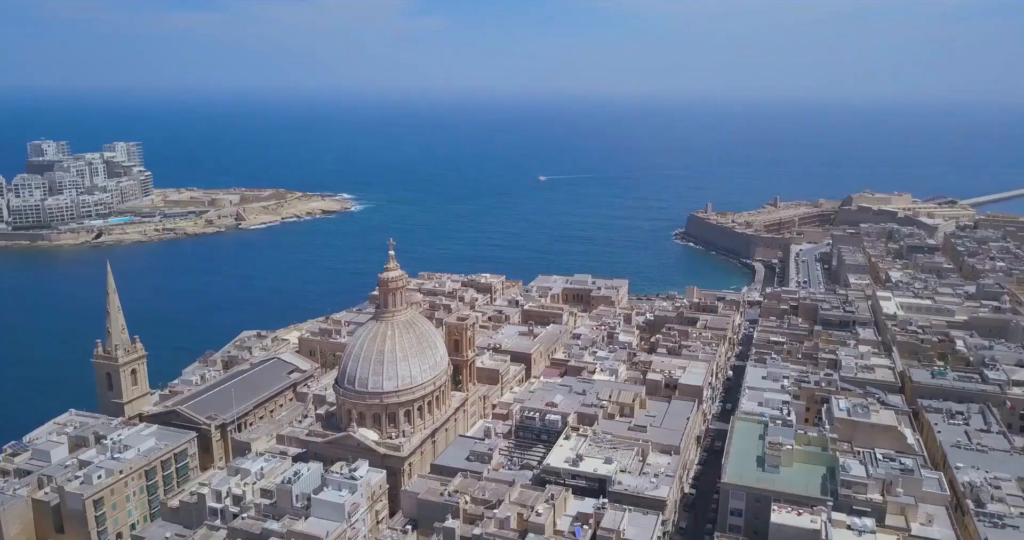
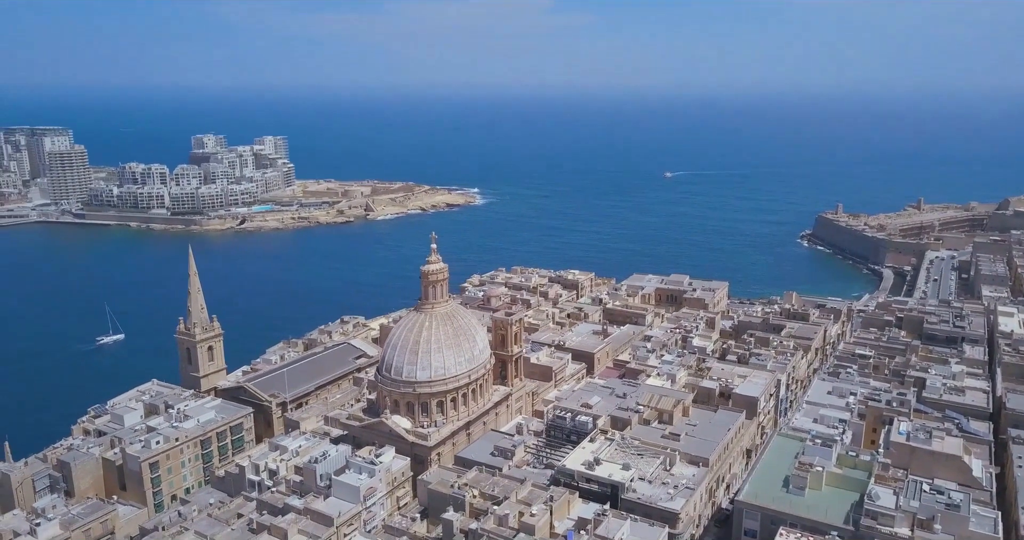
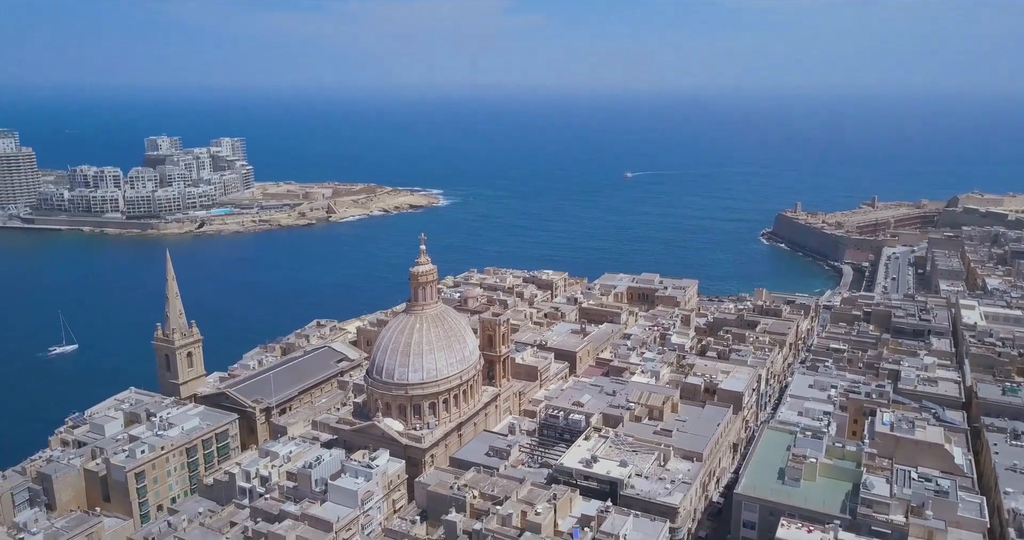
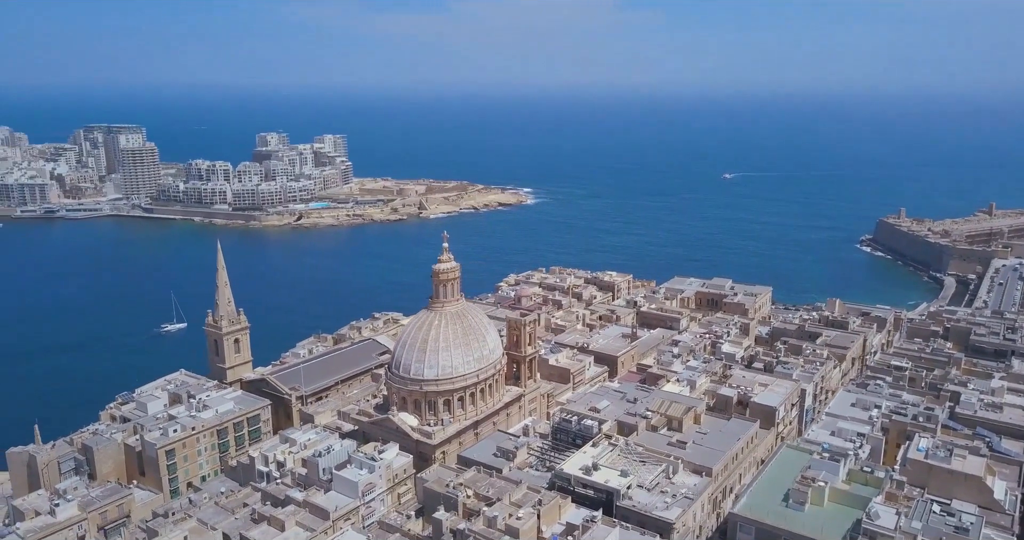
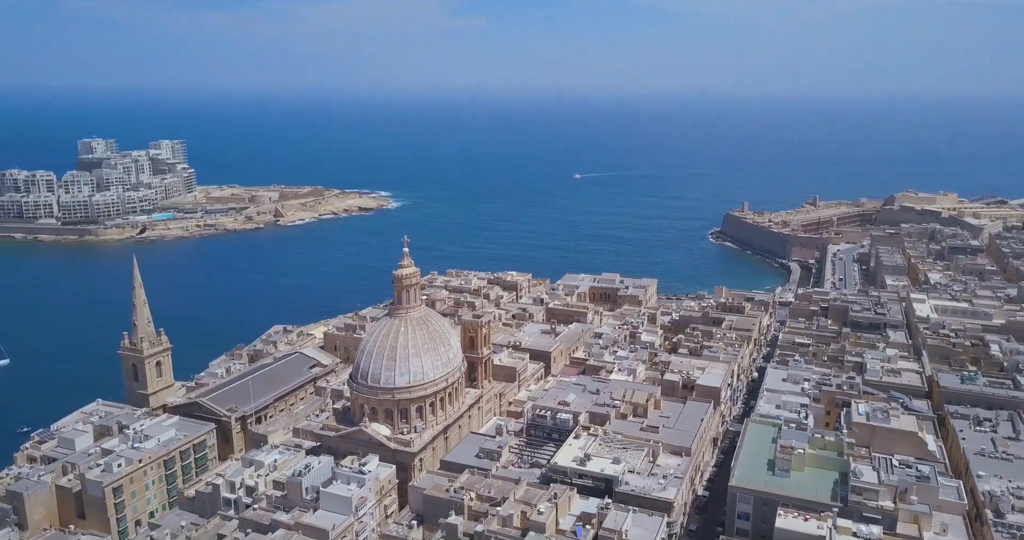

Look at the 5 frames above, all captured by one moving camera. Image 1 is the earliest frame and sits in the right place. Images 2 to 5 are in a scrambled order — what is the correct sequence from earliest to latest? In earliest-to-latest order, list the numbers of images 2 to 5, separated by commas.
5, 3, 2, 4
